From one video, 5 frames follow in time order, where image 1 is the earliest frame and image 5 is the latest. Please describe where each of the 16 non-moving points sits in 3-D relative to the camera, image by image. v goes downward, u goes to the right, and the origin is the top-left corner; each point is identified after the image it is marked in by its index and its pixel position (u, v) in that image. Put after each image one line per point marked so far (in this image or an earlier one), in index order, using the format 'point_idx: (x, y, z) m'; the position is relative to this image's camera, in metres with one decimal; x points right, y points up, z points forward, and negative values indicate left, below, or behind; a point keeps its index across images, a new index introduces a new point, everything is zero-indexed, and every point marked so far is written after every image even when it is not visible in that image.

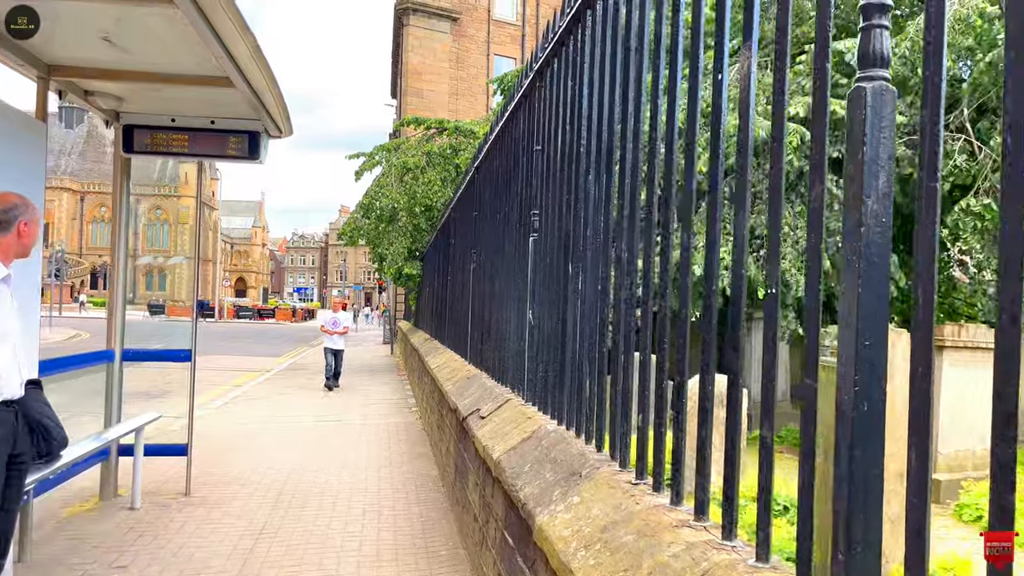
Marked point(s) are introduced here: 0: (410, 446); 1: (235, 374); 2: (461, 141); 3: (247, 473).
0: (-1.0, -1.6, +8.2) m
1: (-5.8, -1.8, +17.3) m
2: (-1.1, +3.2, +17.9) m
3: (-2.2, -1.5, +6.8) m
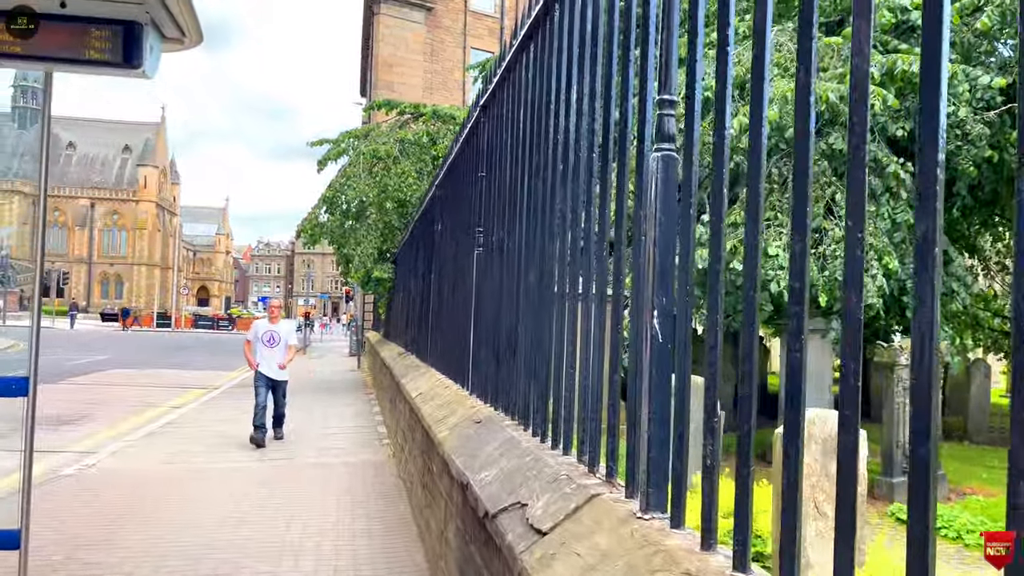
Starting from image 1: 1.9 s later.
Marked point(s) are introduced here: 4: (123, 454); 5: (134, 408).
0: (-1.0, -1.5, +6.1) m
1: (-6.1, -1.9, +15.0) m
2: (-1.4, +3.0, +15.8) m
3: (-2.1, -1.5, +4.6) m
4: (-3.9, -1.7, +8.3) m
5: (-5.5, -1.8, +12.0) m
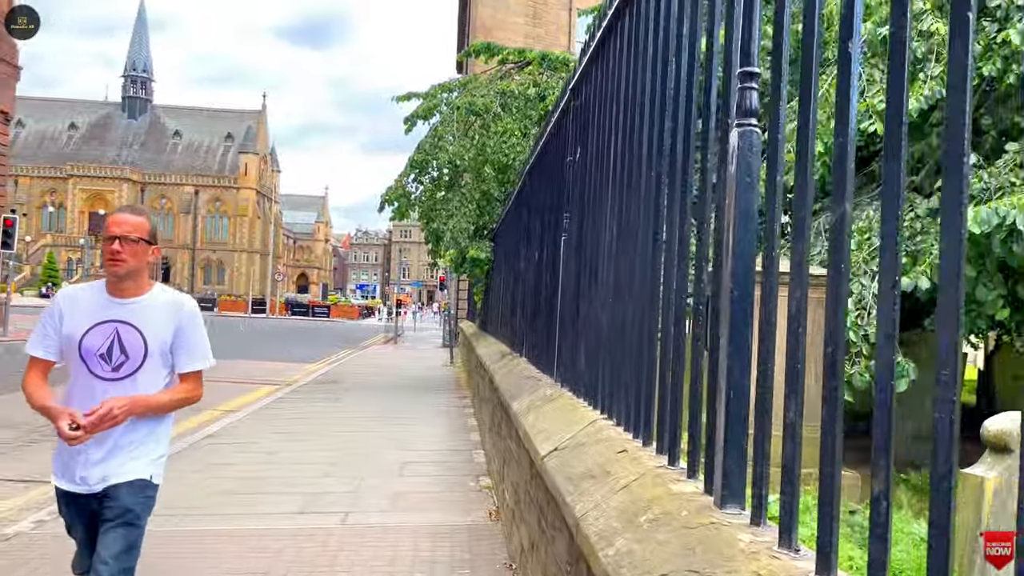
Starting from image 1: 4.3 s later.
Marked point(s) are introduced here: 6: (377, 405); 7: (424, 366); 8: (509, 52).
0: (-0.1, -1.4, +3.4) m
1: (-4.2, -1.6, +12.9) m
2: (+0.6, +3.3, +13.1) m
3: (-1.4, -1.3, +2.1) m
4: (-2.8, -1.4, +6.0) m
5: (-4.0, -1.5, +9.9) m
6: (-1.7, -1.5, +10.7) m
7: (-1.8, -1.7, +17.6) m
8: (0.0, +3.9, +13.5) m
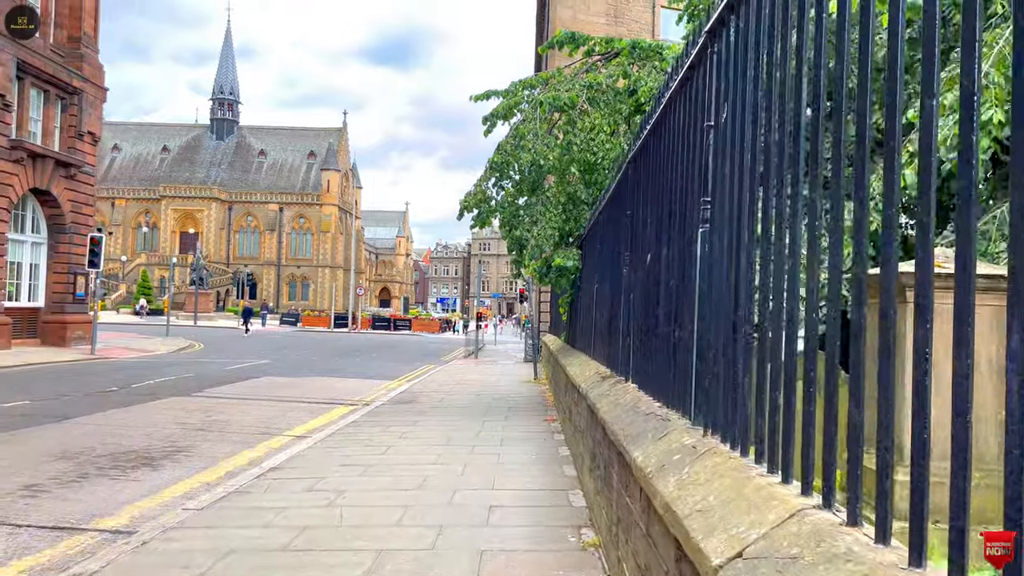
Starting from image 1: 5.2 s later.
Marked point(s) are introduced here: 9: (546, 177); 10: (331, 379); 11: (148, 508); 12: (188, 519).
0: (+0.3, -1.4, +2.4) m
1: (-2.9, -1.8, +12.1) m
2: (+1.9, +3.2, +12.0) m
3: (-1.1, -1.4, +1.2) m
4: (-2.1, -1.5, +5.1) m
5: (-2.9, -1.7, +9.1) m
6: (-0.6, -1.7, +9.8) m
7: (-0.1, -1.9, +16.6) m
8: (+1.2, +3.7, +12.4) m
9: (+0.5, +1.6, +12.1) m
10: (-4.0, -2.0, +18.1) m
11: (-2.6, -1.6, +5.9) m
12: (-2.2, -1.6, +5.6) m
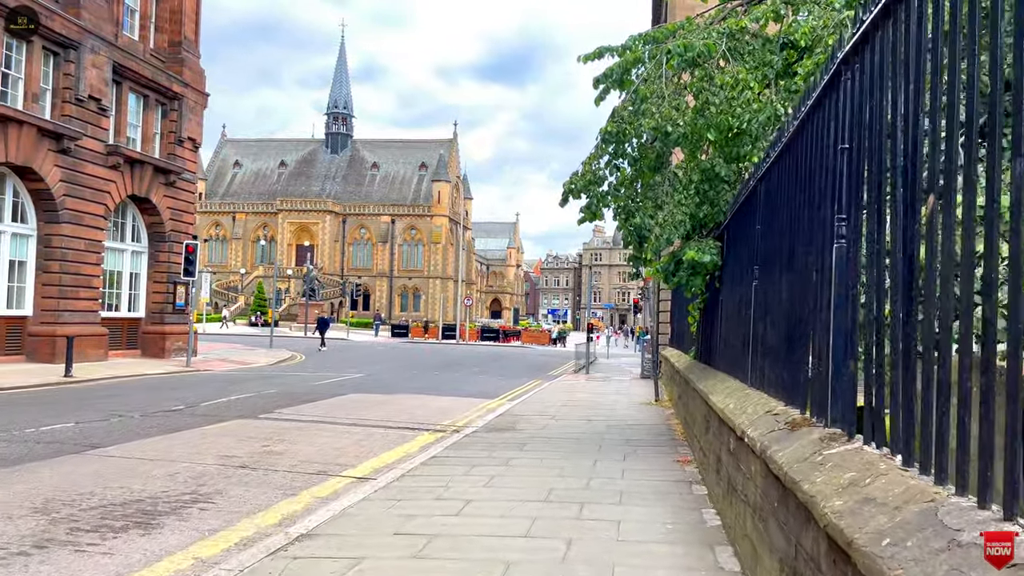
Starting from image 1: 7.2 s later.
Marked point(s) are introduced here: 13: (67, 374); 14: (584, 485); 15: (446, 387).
0: (+0.4, -1.3, 0.0) m
1: (-1.5, -1.8, +10.1) m
2: (+3.2, +3.1, +9.4) m
3: (-1.2, -1.3, -1.0) m
4: (-1.6, -1.5, +3.1) m
5: (-1.9, -1.7, +7.1) m
6: (+0.5, -1.7, +7.5) m
7: (+1.9, -2.0, +14.1) m
8: (+2.7, +3.7, +9.9) m
9: (+1.9, +1.6, +9.7) m
10: (-1.7, -2.1, +16.2) m
11: (-2.0, -1.5, +3.9) m
12: (-1.6, -1.5, +3.5) m
13: (-9.5, -1.8, +17.7) m
14: (+0.6, -1.7, +7.0) m
15: (-1.5, -2.3, +19.0) m
